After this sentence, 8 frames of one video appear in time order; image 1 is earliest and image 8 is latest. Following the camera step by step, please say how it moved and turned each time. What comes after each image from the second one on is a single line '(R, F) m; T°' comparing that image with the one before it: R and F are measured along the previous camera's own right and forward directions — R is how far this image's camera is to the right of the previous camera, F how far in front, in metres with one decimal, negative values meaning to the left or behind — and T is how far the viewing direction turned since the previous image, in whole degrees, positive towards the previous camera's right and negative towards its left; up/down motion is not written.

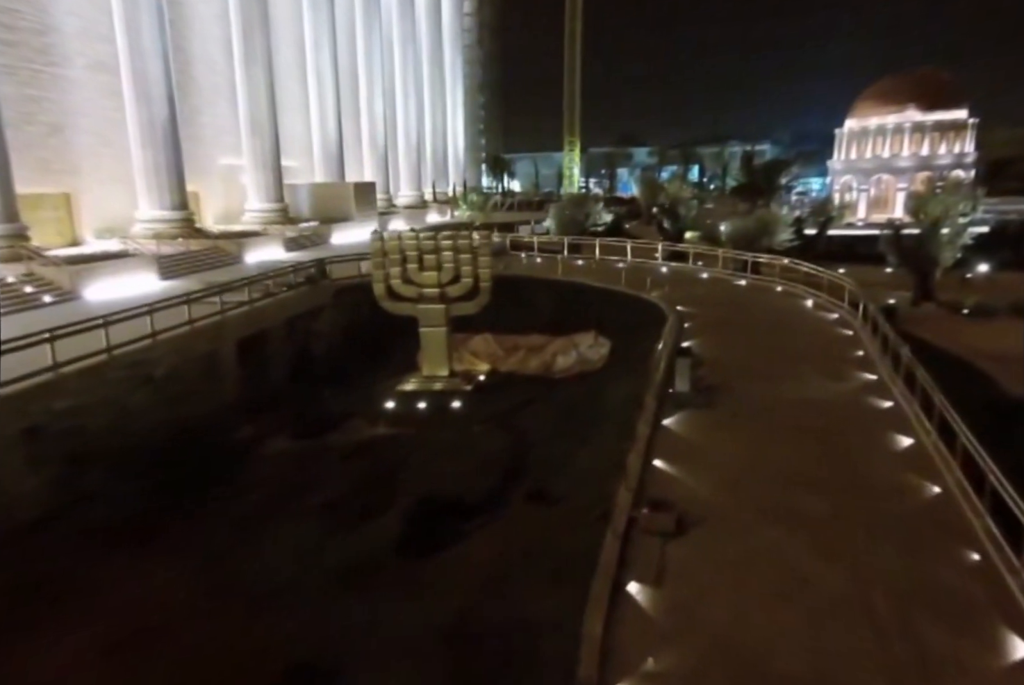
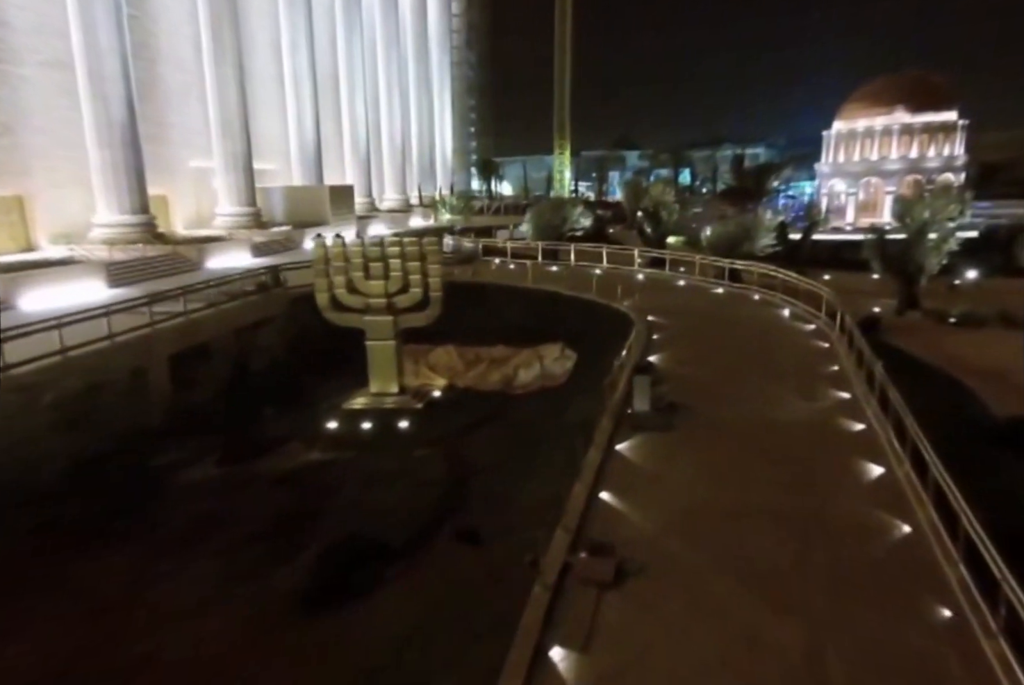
(+0.5, +0.5) m; 0°
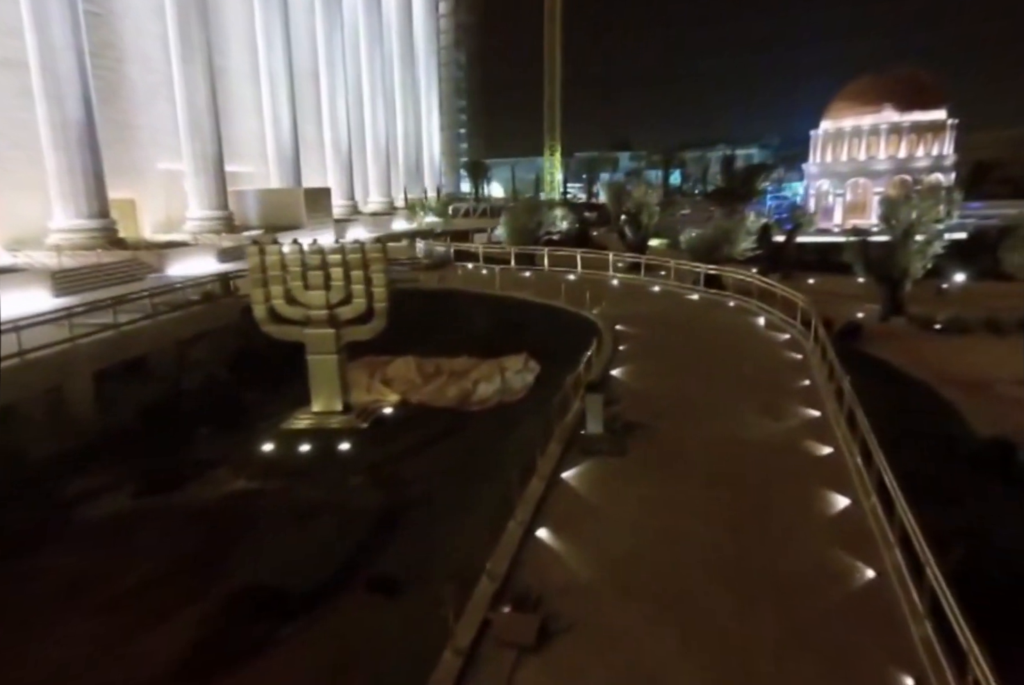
(+0.5, +0.5) m; 0°
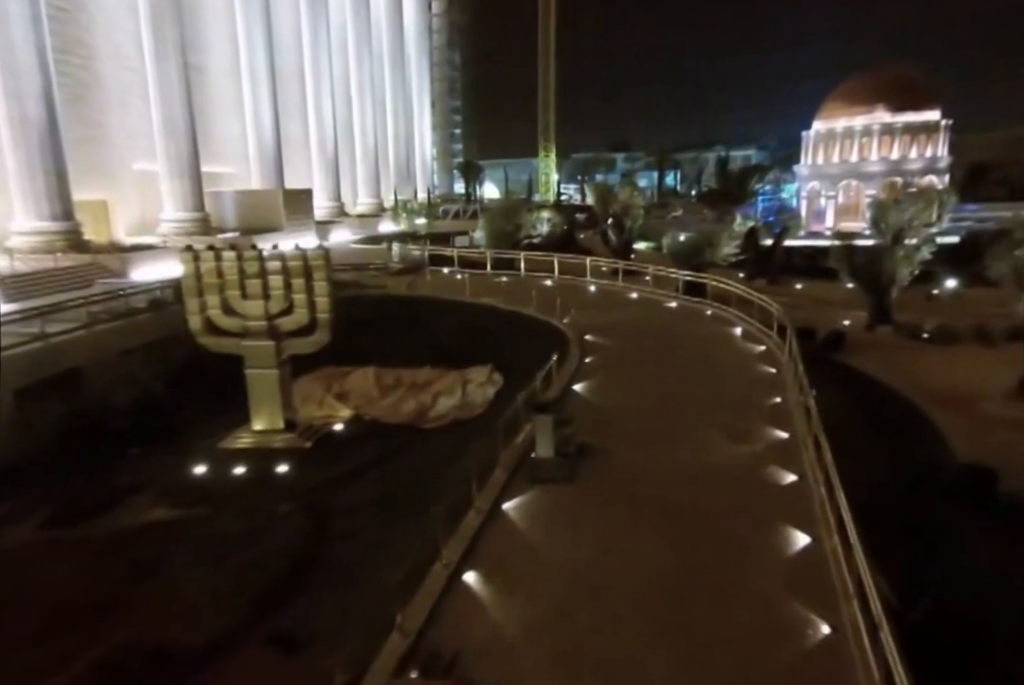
(+0.4, +0.4) m; 0°
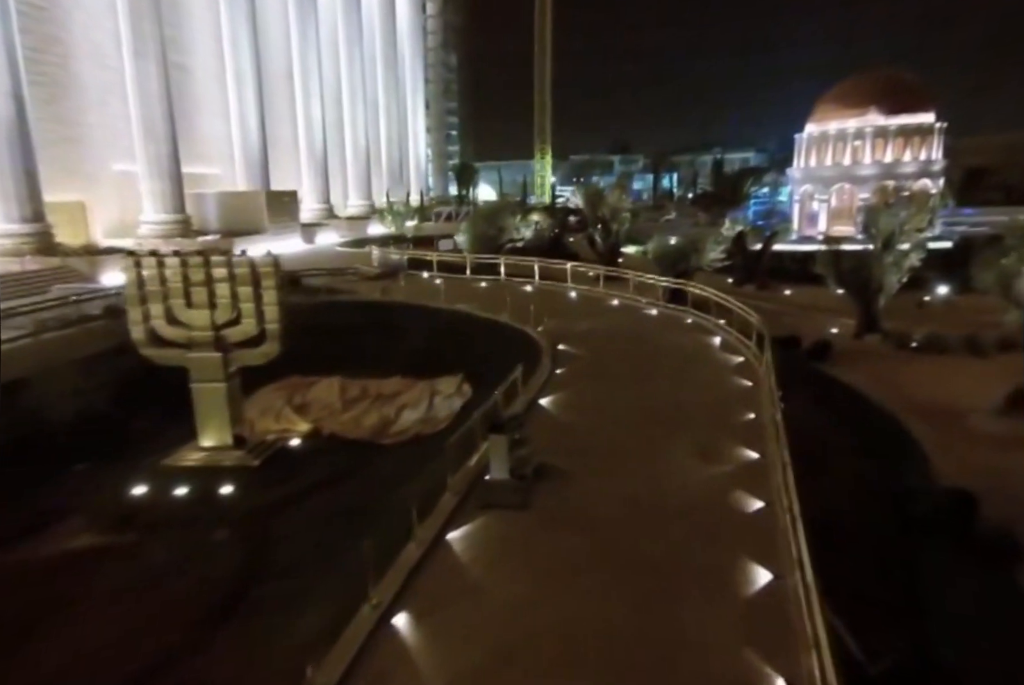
(+0.3, +0.3) m; 0°
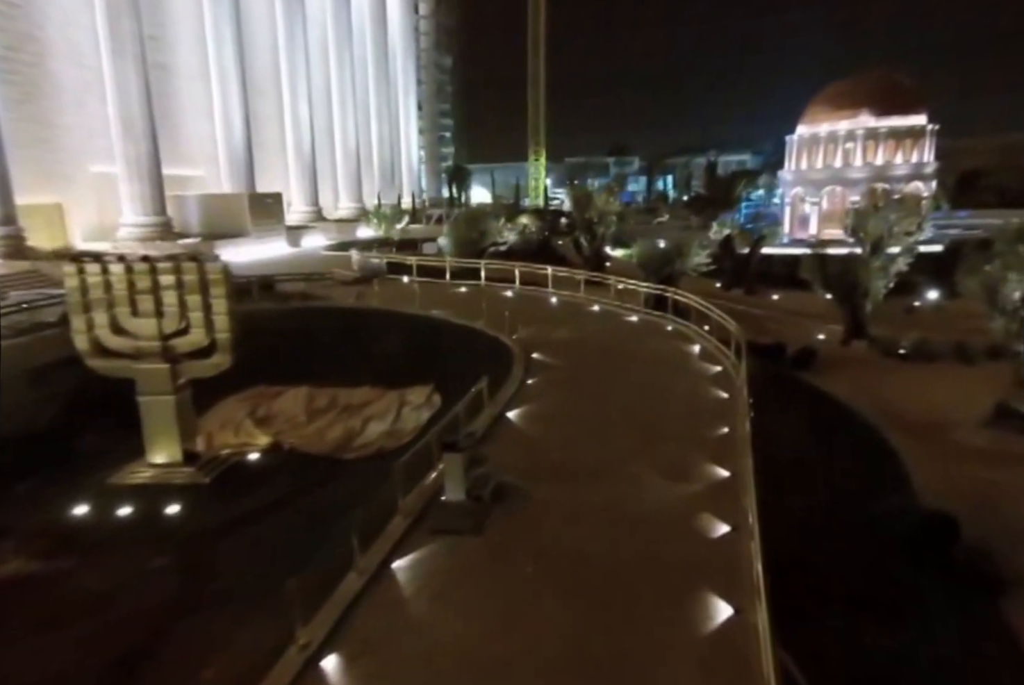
(+0.3, +0.3) m; 0°
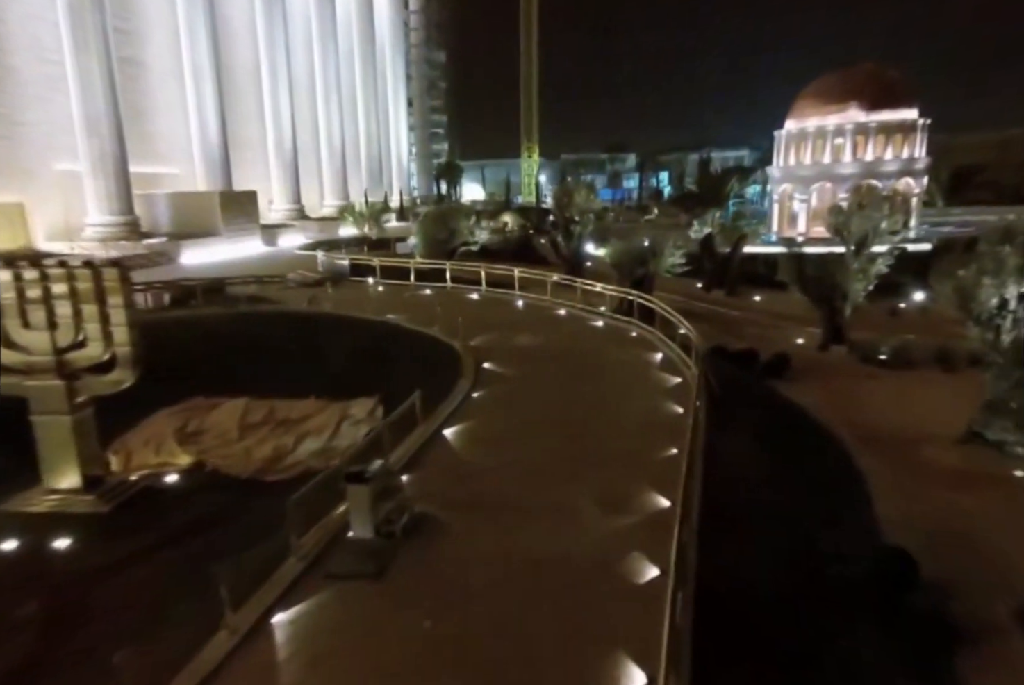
(+0.5, +0.5) m; 0°
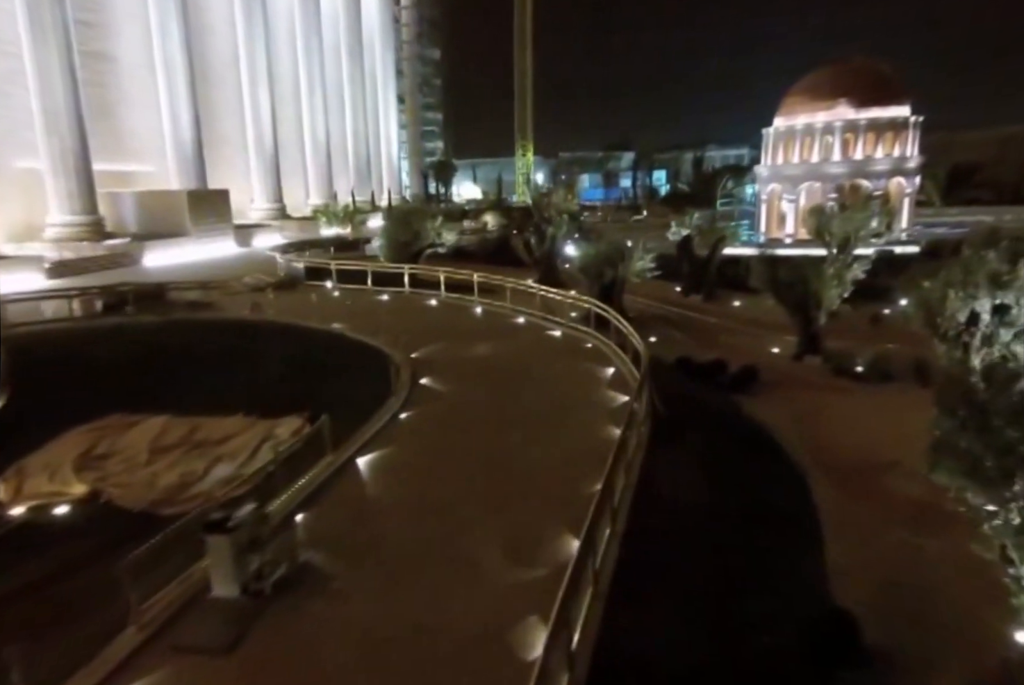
(+0.6, +0.6) m; 0°
